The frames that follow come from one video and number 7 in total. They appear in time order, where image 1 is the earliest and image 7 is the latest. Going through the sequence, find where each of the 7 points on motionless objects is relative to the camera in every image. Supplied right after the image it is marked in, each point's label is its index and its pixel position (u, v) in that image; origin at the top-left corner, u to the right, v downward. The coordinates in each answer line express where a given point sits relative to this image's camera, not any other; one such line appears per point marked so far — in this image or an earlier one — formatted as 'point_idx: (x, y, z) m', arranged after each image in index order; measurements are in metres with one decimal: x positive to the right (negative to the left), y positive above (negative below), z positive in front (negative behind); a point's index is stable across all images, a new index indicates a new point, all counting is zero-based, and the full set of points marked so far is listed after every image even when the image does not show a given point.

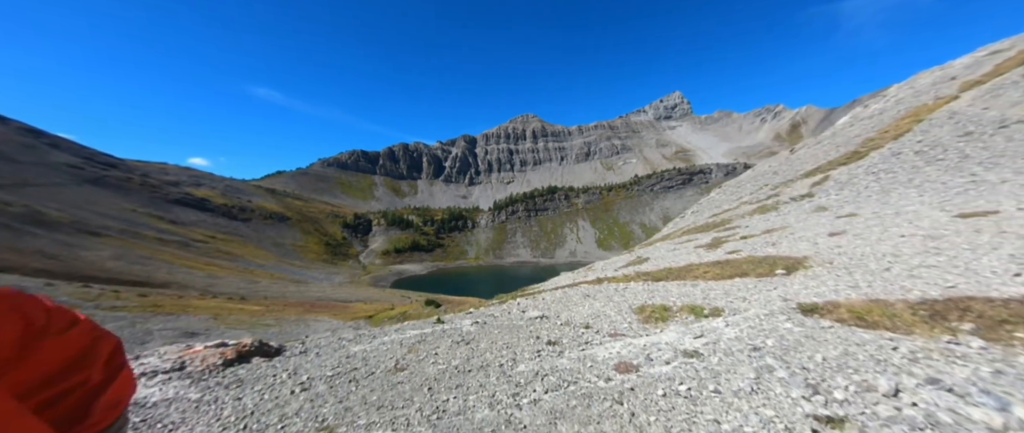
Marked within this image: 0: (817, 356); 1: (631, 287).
0: (+7.3, -3.3, +7.7) m
1: (+7.0, -4.1, +18.8) m
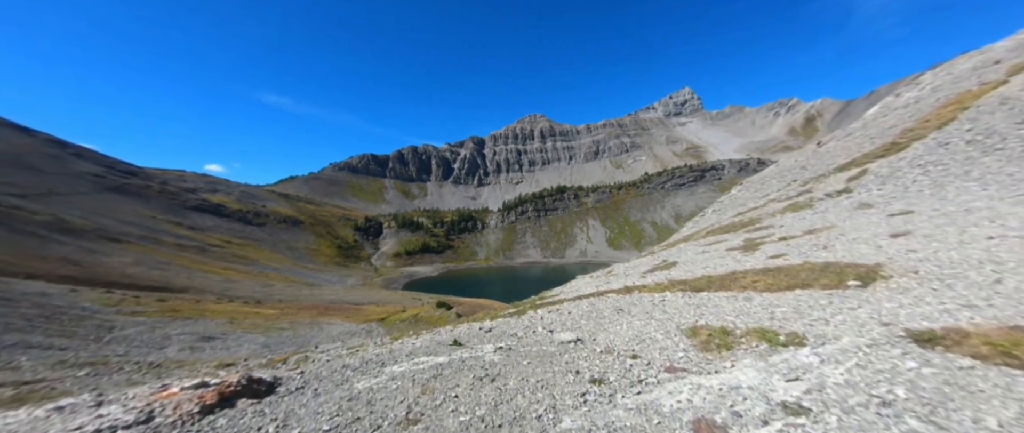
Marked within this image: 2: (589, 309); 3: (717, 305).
0: (+8.2, -3.5, +5.5) m
1: (+8.2, -4.3, +16.7) m
2: (+4.3, -5.2, +17.9) m
3: (+8.9, -3.9, +14.0) m
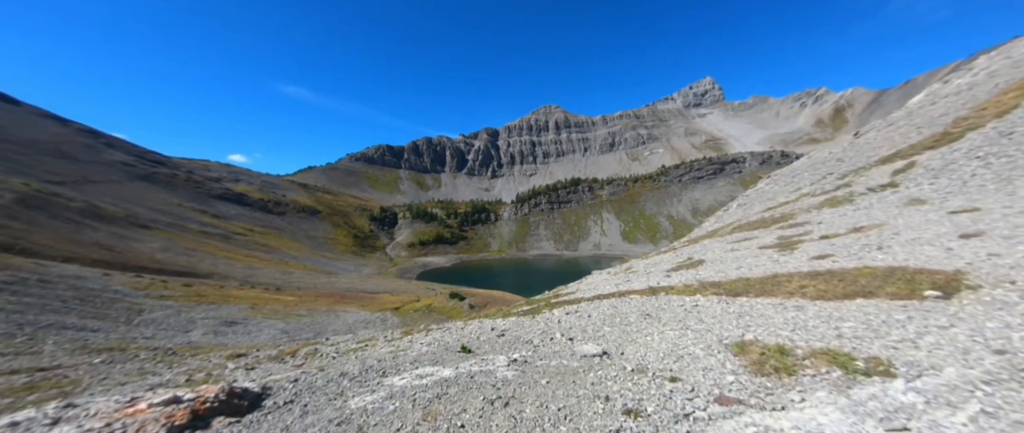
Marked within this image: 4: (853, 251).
0: (+8.4, -3.5, +3.7) m
1: (+8.9, -4.1, +14.9) m
2: (+5.0, -4.9, +16.3) m
3: (+9.5, -3.7, +12.2) m
4: (+20.1, -2.1, +19.1) m
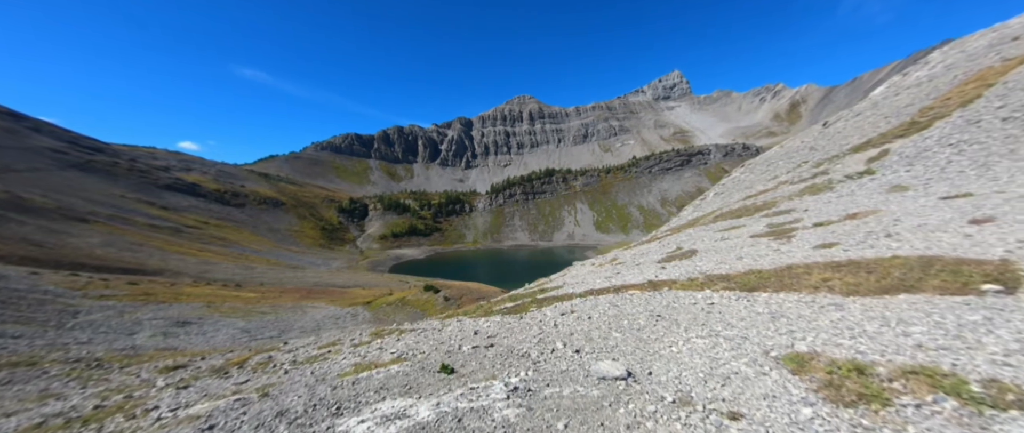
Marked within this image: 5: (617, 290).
0: (+8.9, -3.3, +1.8) m
1: (+8.5, -3.4, +13.0) m
2: (+4.5, -4.3, +14.1) m
3: (+9.3, -3.2, +10.4) m
4: (+19.3, -1.3, +18.0) m
5: (+6.3, -4.4, +19.4) m
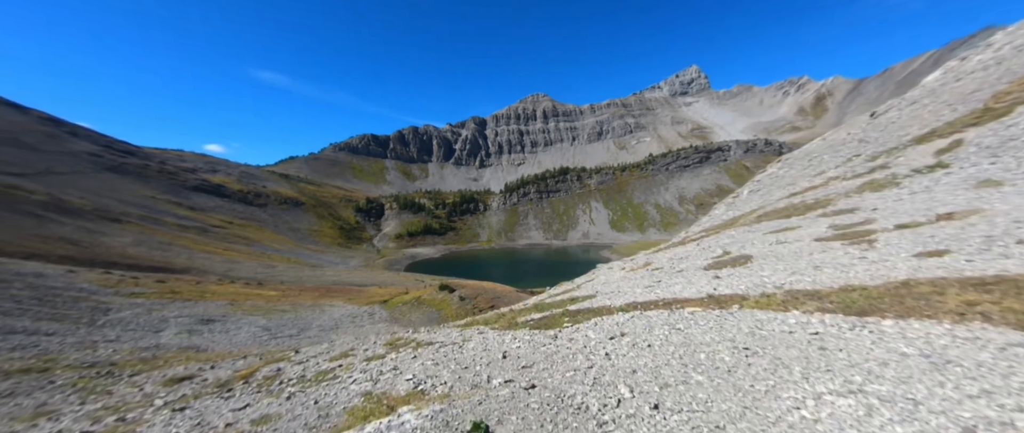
0: (+9.8, -3.4, -1.2) m
1: (+9.9, -3.6, +10.0) m
2: (+6.0, -4.4, +11.2) m
3: (+10.6, -3.3, +7.3) m
4: (+20.9, -1.4, +14.5) m
5: (+8.0, -4.5, +16.4) m
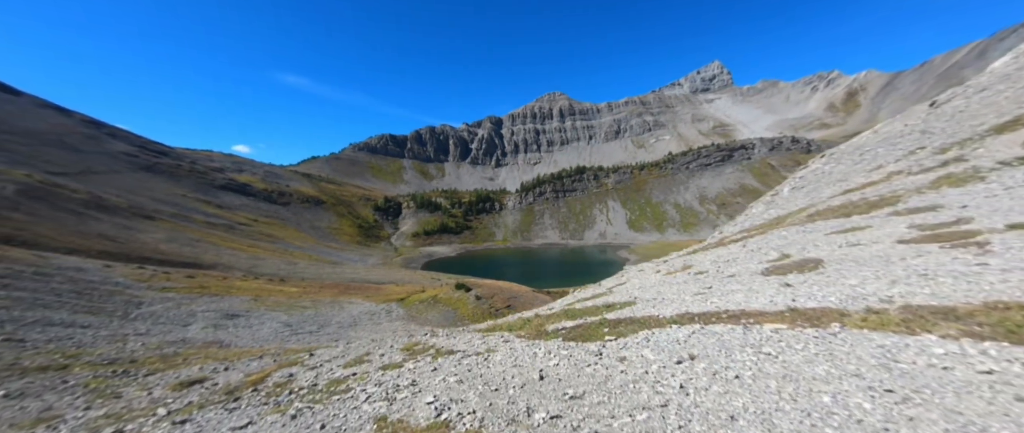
0: (+10.5, -3.3, -4.1) m
1: (+11.2, -3.4, +7.1) m
2: (+7.3, -4.2, +8.6) m
3: (+11.7, -3.2, +4.4) m
4: (+22.4, -1.3, +11.1) m
5: (+9.6, -4.4, +13.7) m
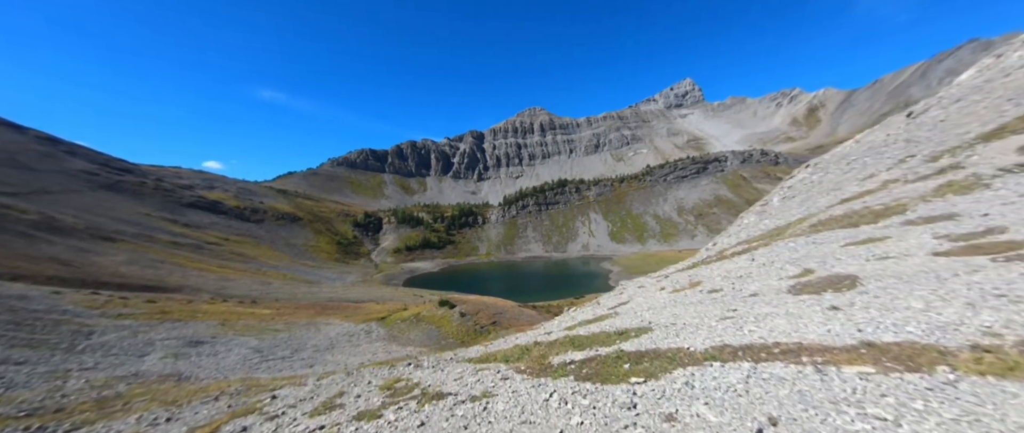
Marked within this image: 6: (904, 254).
0: (+11.8, -3.0, -6.4) m
1: (+11.9, -3.6, +4.7) m
2: (+8.0, -4.6, +6.0) m
3: (+12.5, -3.3, +2.1) m
4: (+22.8, -1.5, +9.4) m
5: (+10.0, -4.9, +11.2) m
6: (+23.3, -2.2, +19.3) m
